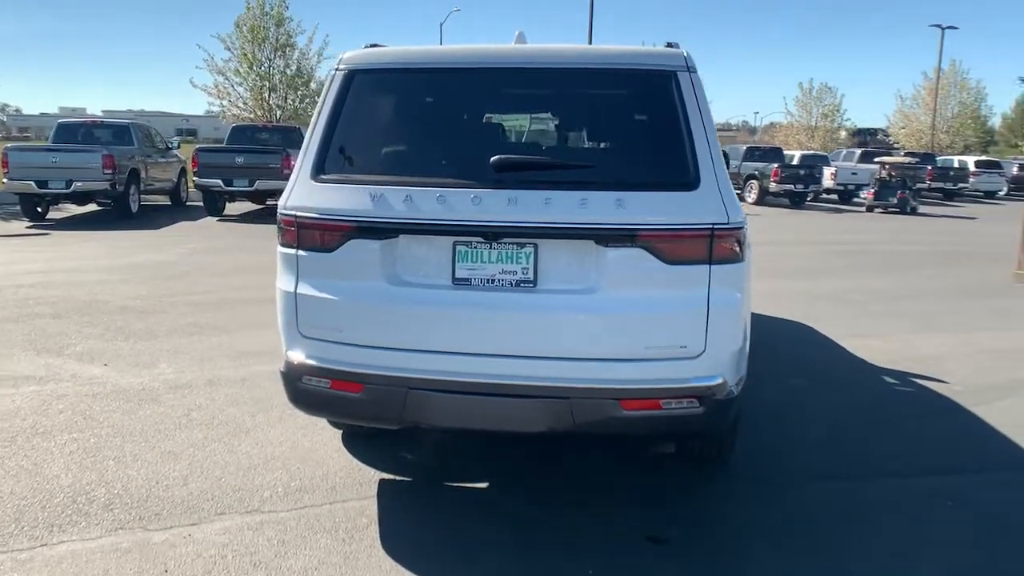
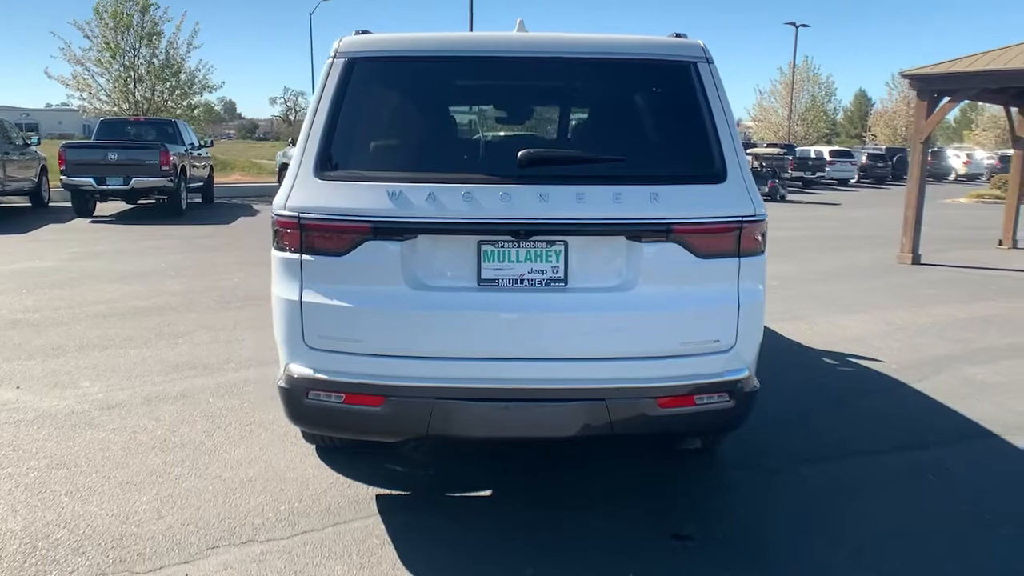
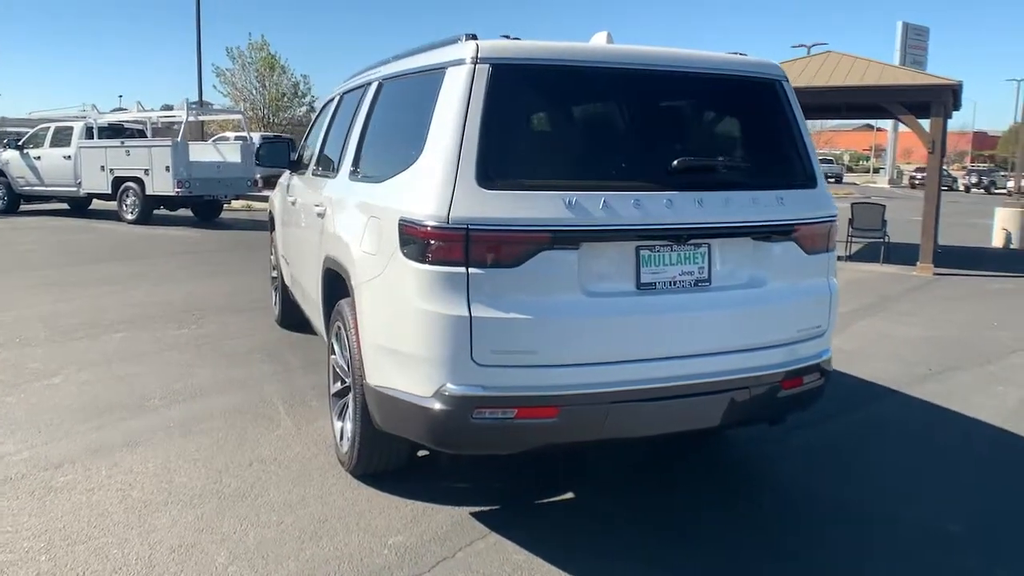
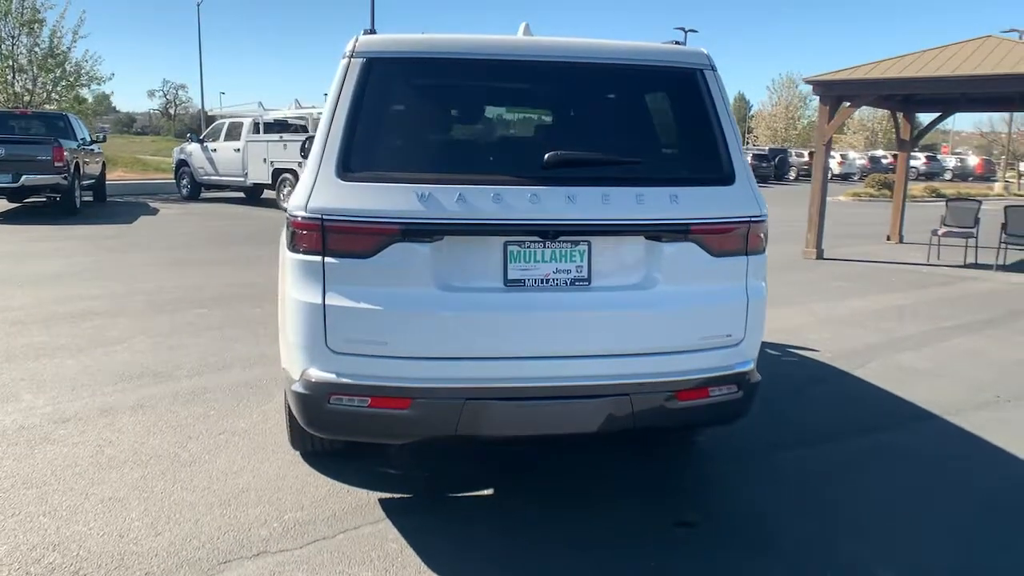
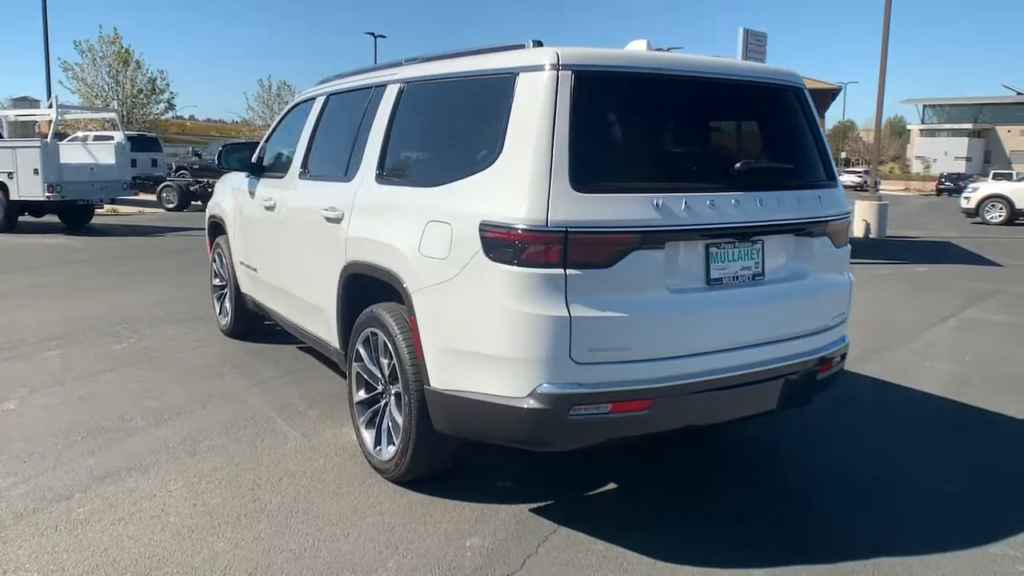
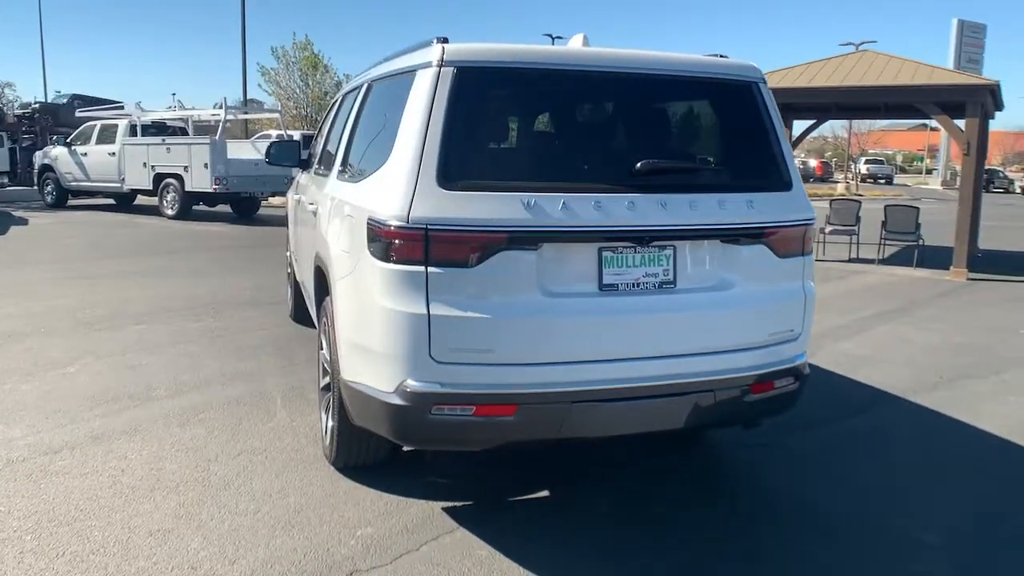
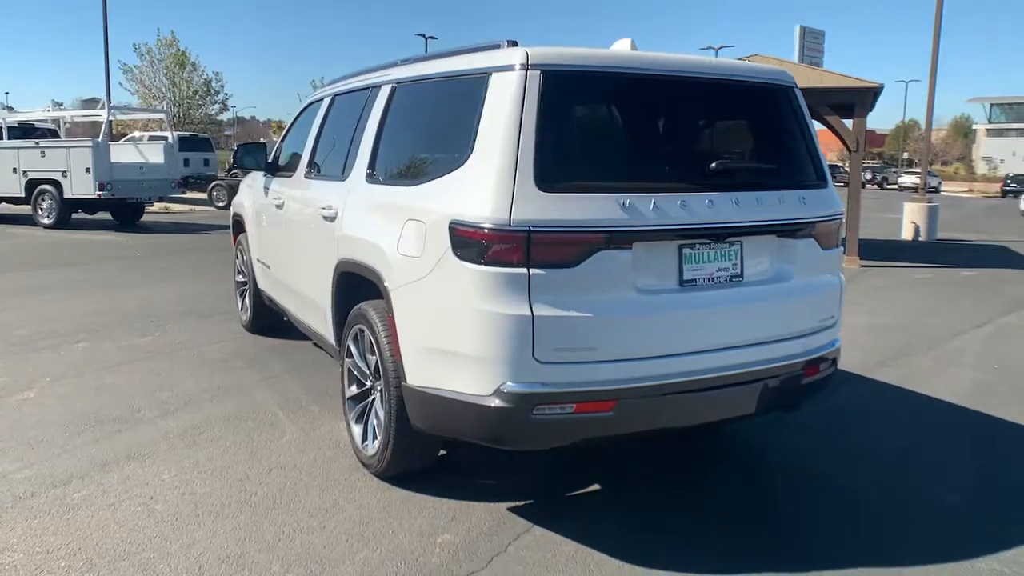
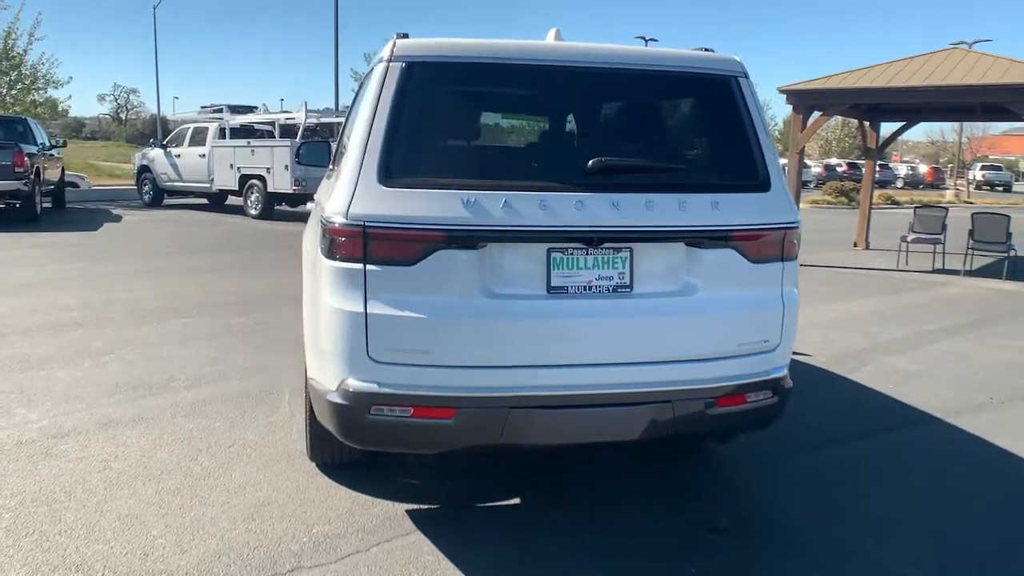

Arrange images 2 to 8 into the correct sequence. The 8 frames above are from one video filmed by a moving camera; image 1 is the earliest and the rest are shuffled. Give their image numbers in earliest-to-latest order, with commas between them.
2, 4, 8, 6, 3, 7, 5
